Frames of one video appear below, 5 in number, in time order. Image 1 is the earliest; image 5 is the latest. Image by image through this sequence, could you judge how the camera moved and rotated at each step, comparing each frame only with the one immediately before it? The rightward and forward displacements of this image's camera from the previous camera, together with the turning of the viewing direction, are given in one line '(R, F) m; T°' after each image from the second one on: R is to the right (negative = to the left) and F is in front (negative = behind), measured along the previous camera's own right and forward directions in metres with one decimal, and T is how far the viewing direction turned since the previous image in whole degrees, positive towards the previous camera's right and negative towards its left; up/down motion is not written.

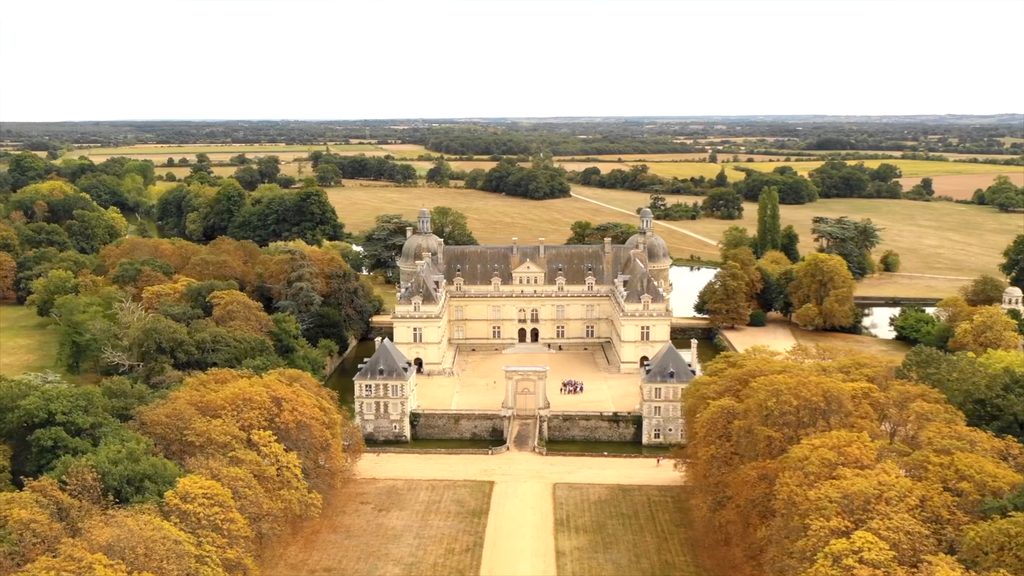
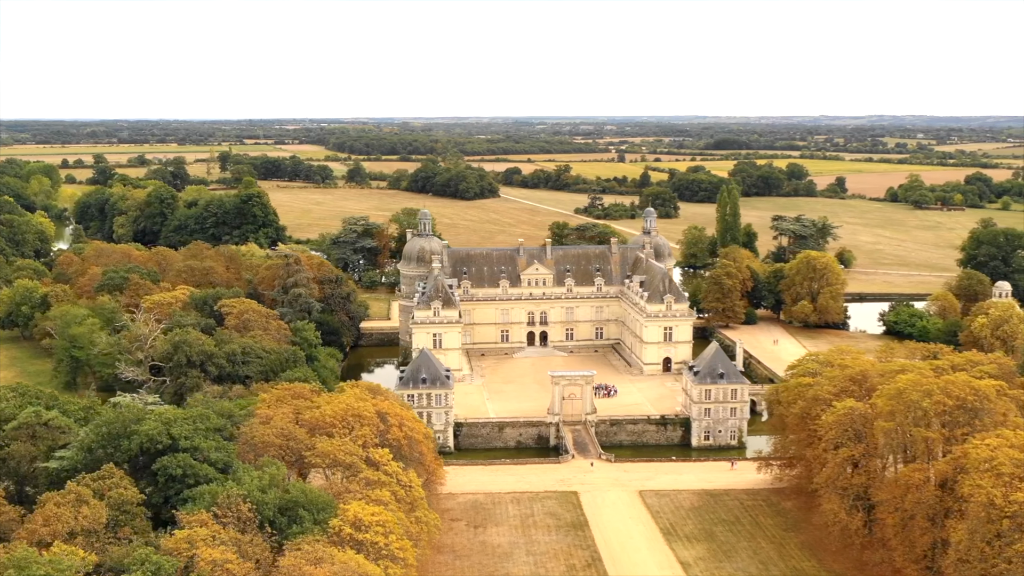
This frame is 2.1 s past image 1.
(-8.7, +2.1) m; +6°
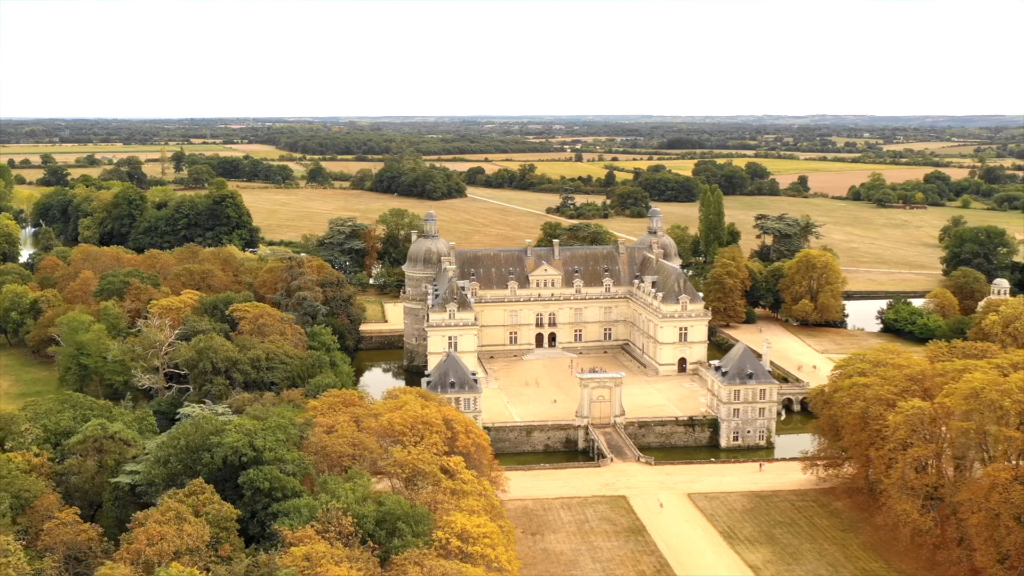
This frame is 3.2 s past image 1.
(-4.5, +0.8) m; +3°
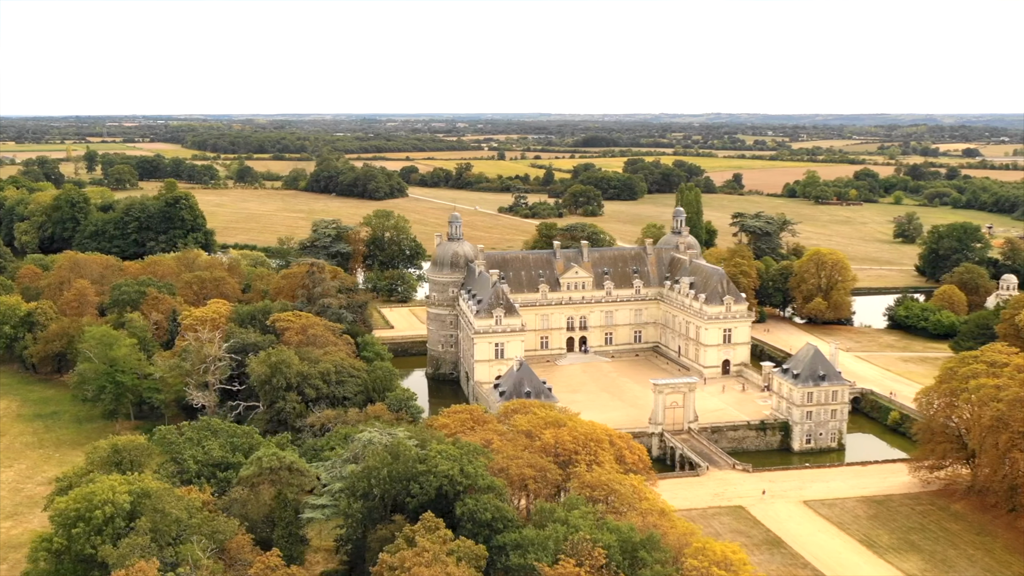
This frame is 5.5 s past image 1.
(-9.2, +2.3) m; +5°
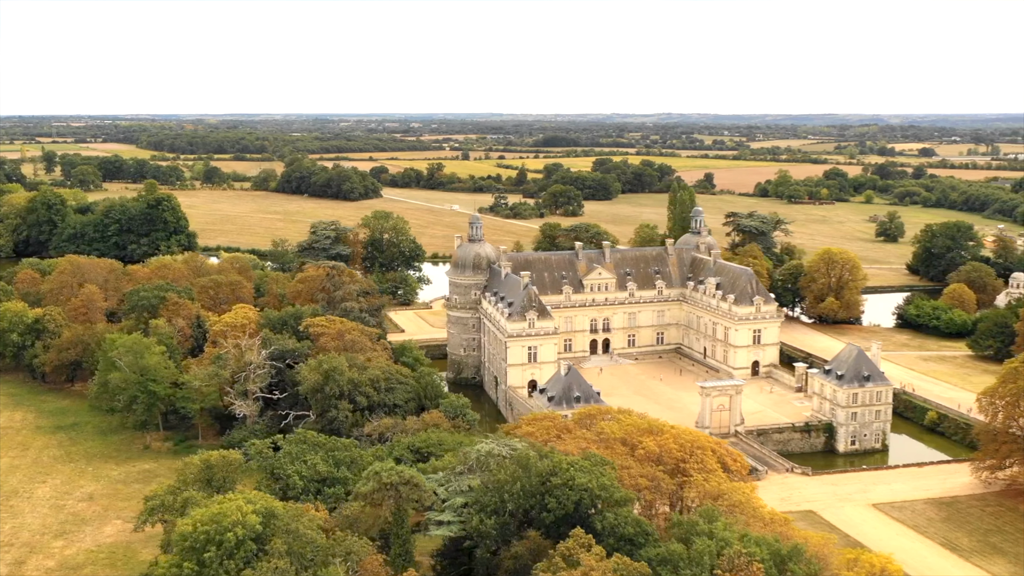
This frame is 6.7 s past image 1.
(-5.0, +1.0) m; +2°
